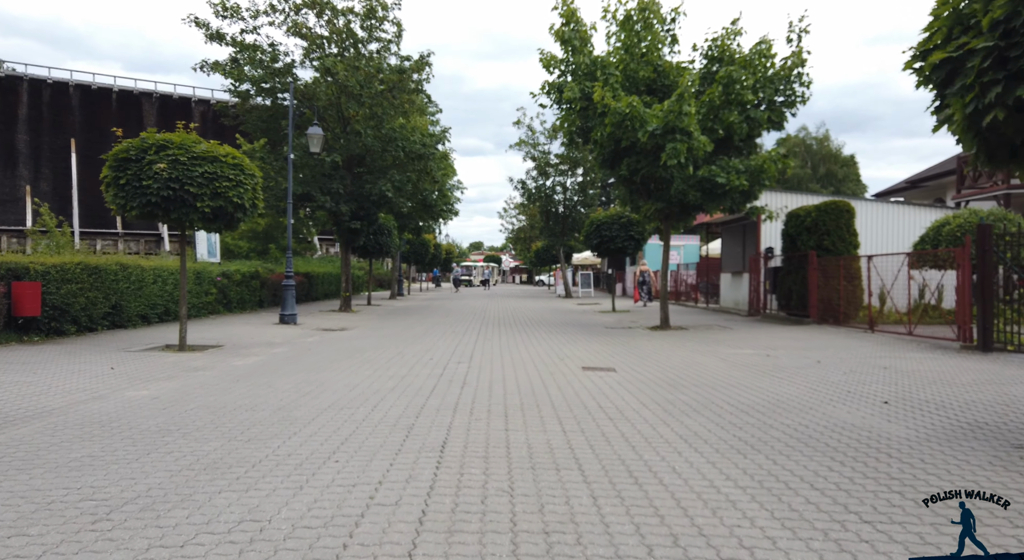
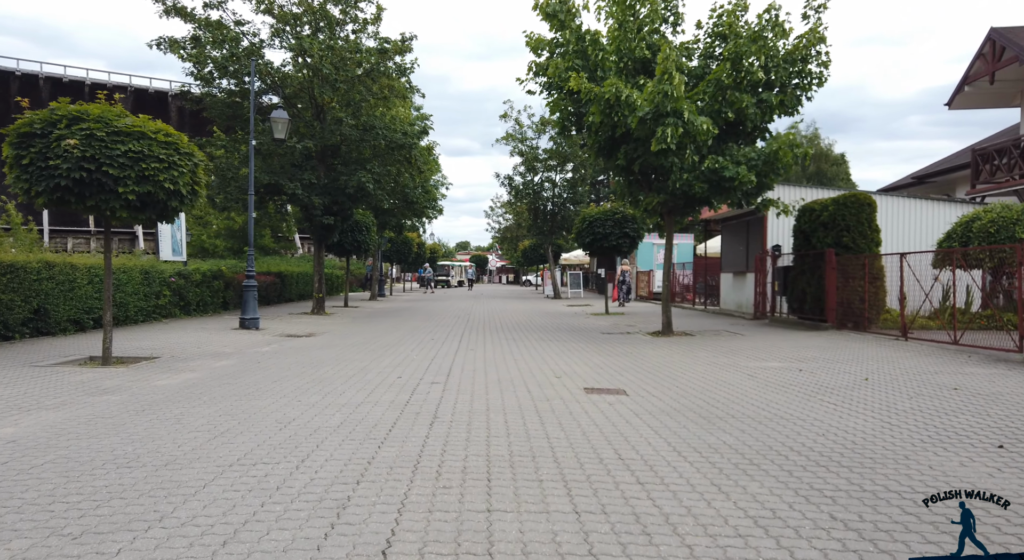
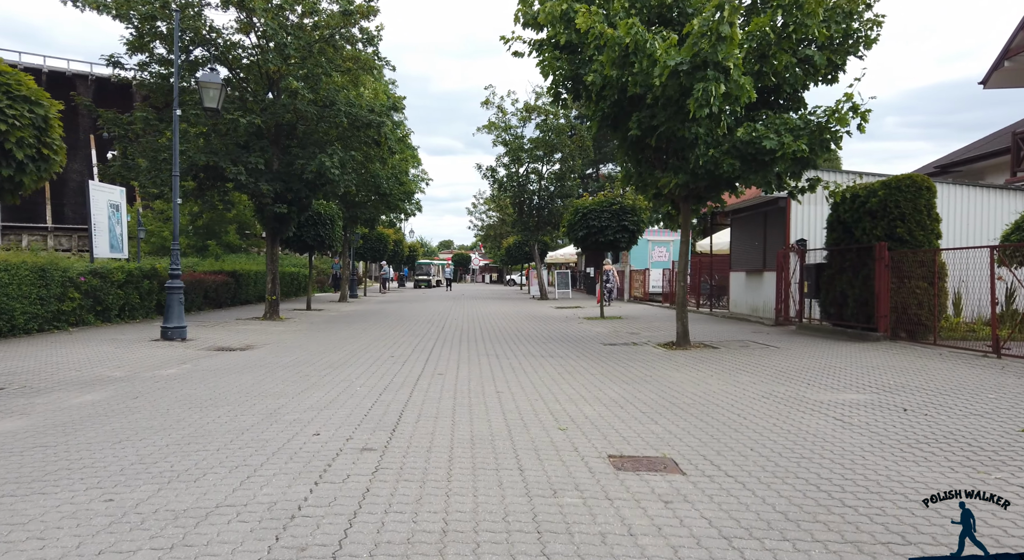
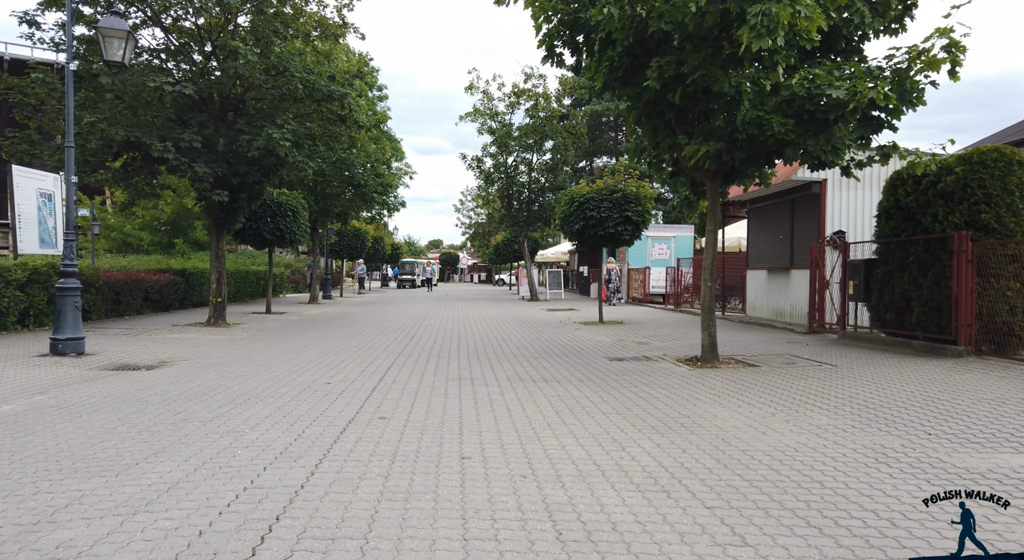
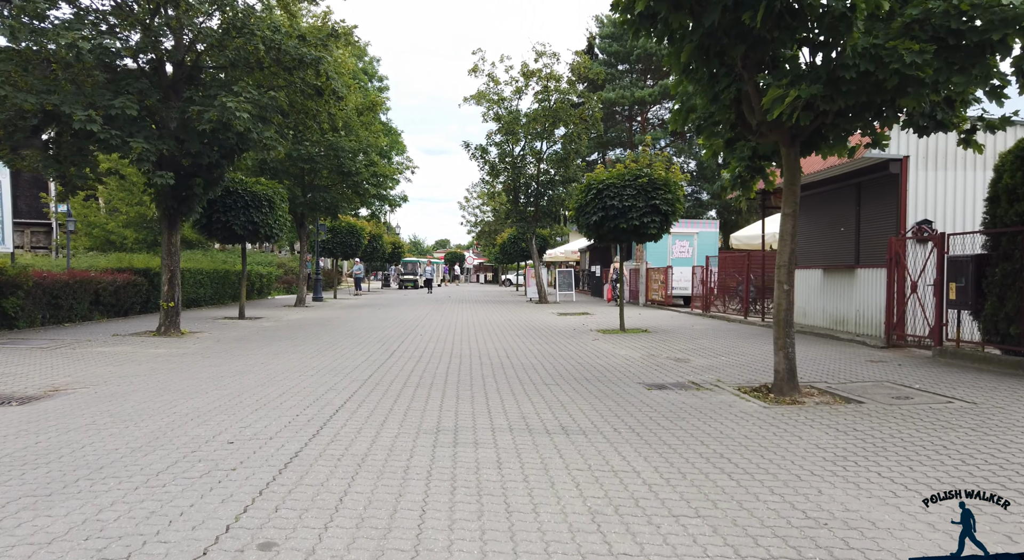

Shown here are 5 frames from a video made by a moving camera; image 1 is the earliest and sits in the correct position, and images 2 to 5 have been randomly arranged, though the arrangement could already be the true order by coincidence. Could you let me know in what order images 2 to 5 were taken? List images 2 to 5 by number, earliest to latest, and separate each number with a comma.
2, 3, 4, 5
